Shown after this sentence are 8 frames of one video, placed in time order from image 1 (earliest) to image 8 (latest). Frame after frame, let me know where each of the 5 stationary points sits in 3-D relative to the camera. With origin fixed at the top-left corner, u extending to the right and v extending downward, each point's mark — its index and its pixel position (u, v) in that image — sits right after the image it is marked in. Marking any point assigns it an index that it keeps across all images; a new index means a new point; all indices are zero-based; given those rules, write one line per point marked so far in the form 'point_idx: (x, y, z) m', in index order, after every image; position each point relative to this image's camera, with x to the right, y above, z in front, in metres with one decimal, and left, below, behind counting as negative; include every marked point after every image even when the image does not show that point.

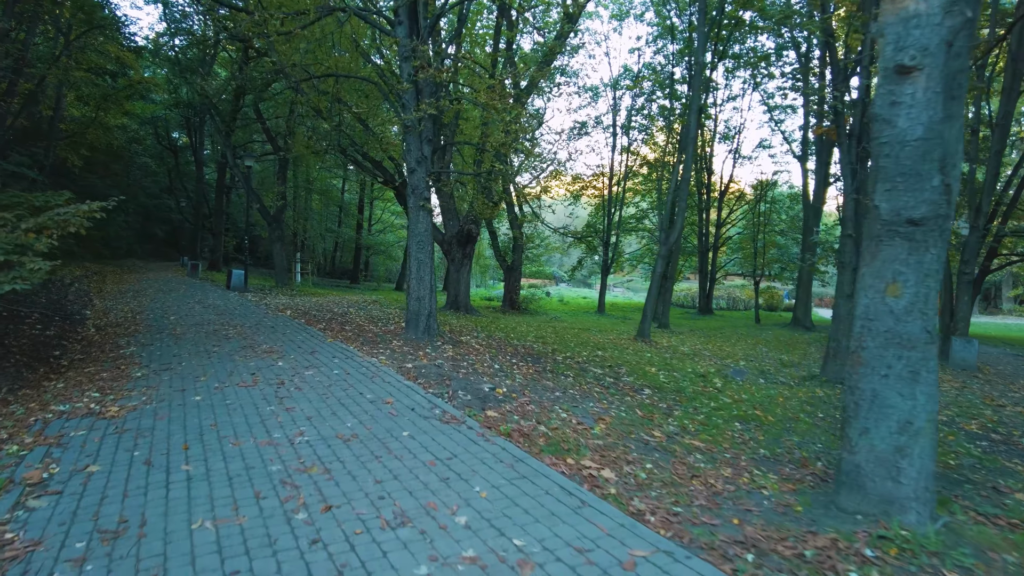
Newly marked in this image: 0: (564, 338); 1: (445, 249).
0: (+1.1, -1.1, +14.4) m
1: (-2.0, +1.1, +19.7) m
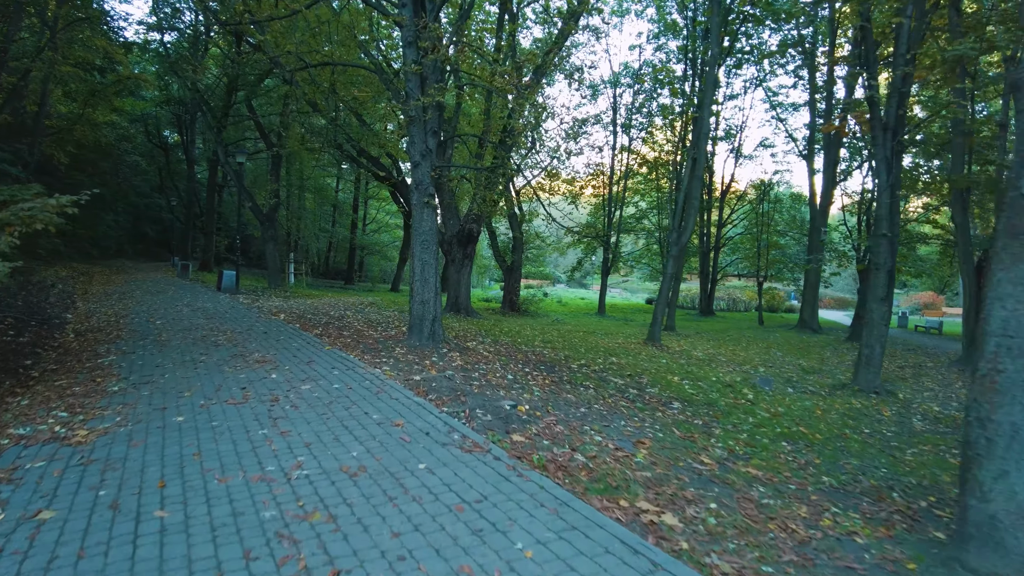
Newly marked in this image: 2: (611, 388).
0: (+1.2, -1.1, +13.7) m
1: (-1.9, +1.1, +19.0) m
2: (+1.2, -1.2, +7.9) m
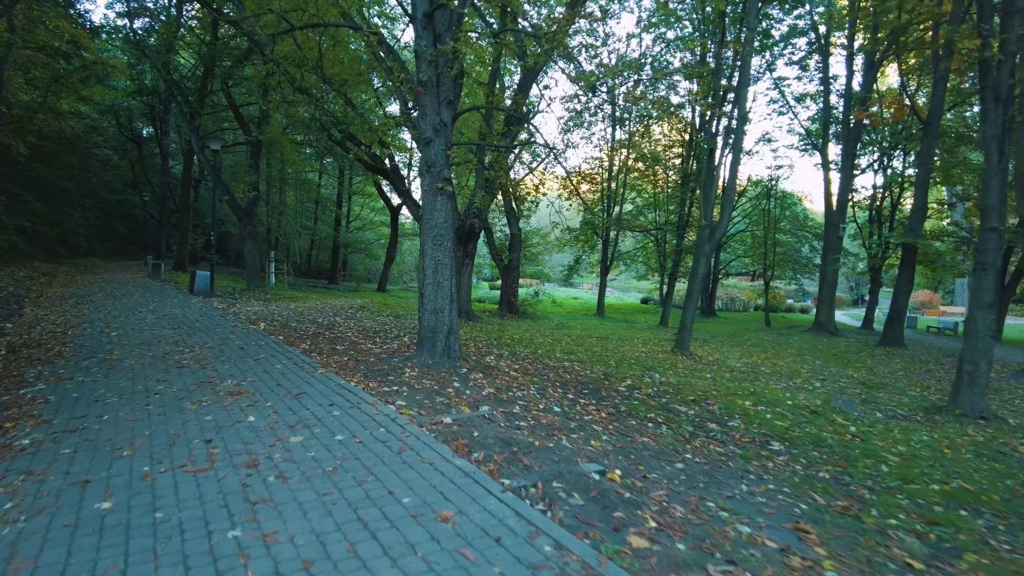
0: (+1.5, -1.2, +12.0) m
1: (-1.8, +1.0, +17.2) m
2: (+1.6, -1.3, +6.2) m
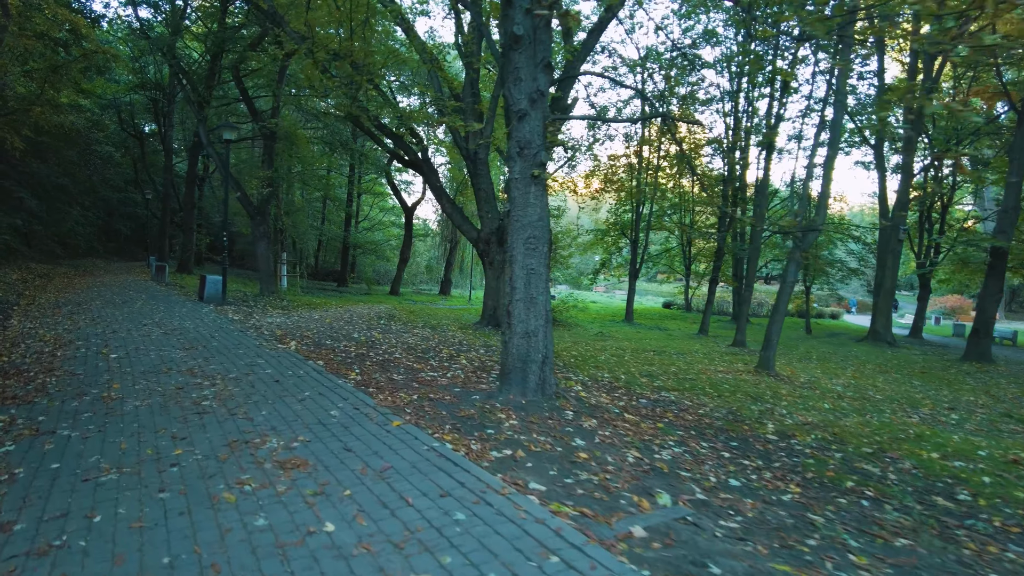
0: (+2.6, -1.3, +10.2) m
1: (-0.7, +0.9, +15.4) m
2: (+2.6, -1.4, +4.4) m
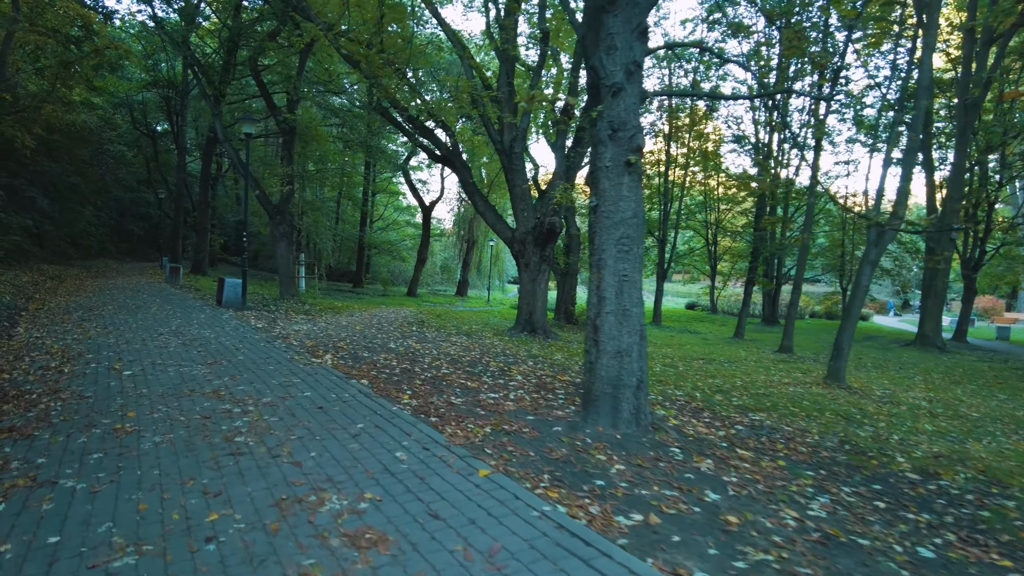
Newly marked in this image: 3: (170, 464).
0: (+3.3, -1.4, +9.1) m
1: (+0.1, +0.8, +14.4) m
2: (+3.3, -1.5, +3.4) m
3: (-2.1, -1.1, +4.1) m
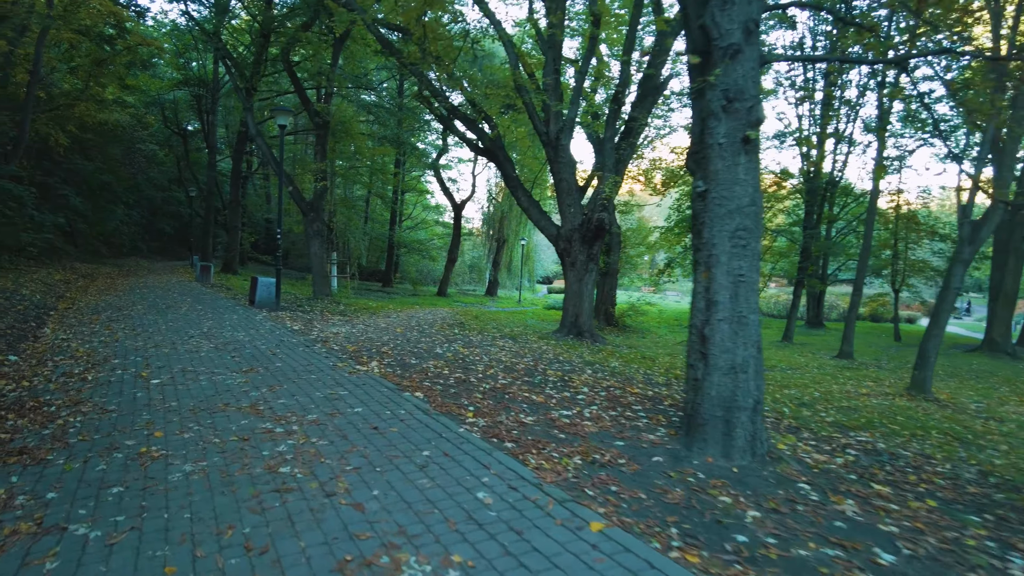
0: (+4.0, -1.4, +8.2) m
1: (+1.0, +0.8, +13.6) m
2: (+3.8, -1.5, +2.4) m
3: (-1.6, -1.1, +3.4) m
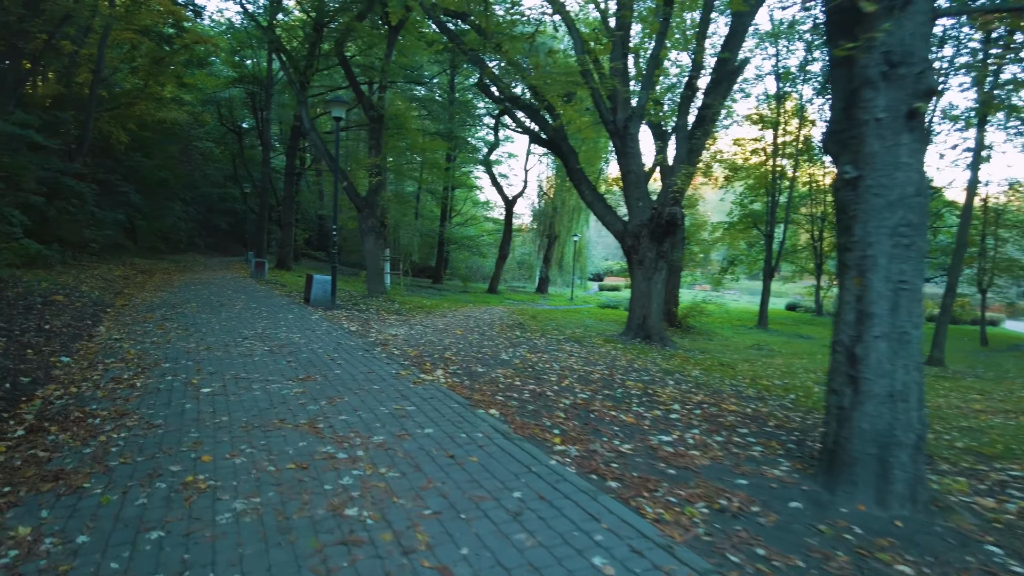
0: (+4.8, -1.5, +7.2) m
1: (+2.2, +0.8, +12.8) m
2: (+4.2, -1.6, +1.5) m
3: (-1.1, -1.1, +2.8) m
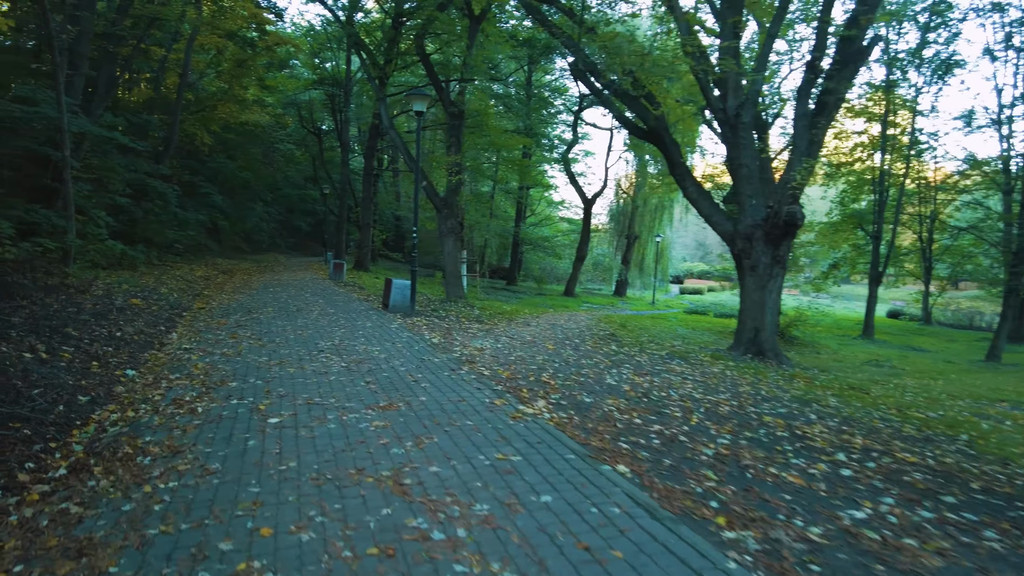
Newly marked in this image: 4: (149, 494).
0: (+5.8, -1.7, +5.6) m
1: (+3.8, +0.6, +11.4) m
2: (+4.6, -1.7, -0.1) m
3: (-0.5, -1.2, +1.8) m
4: (-2.0, -1.1, +3.7) m
